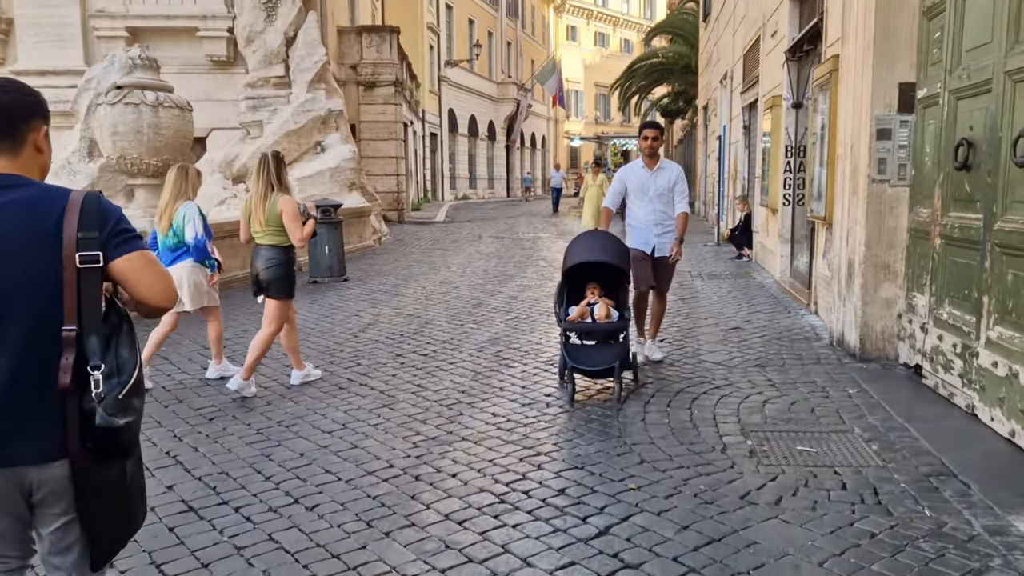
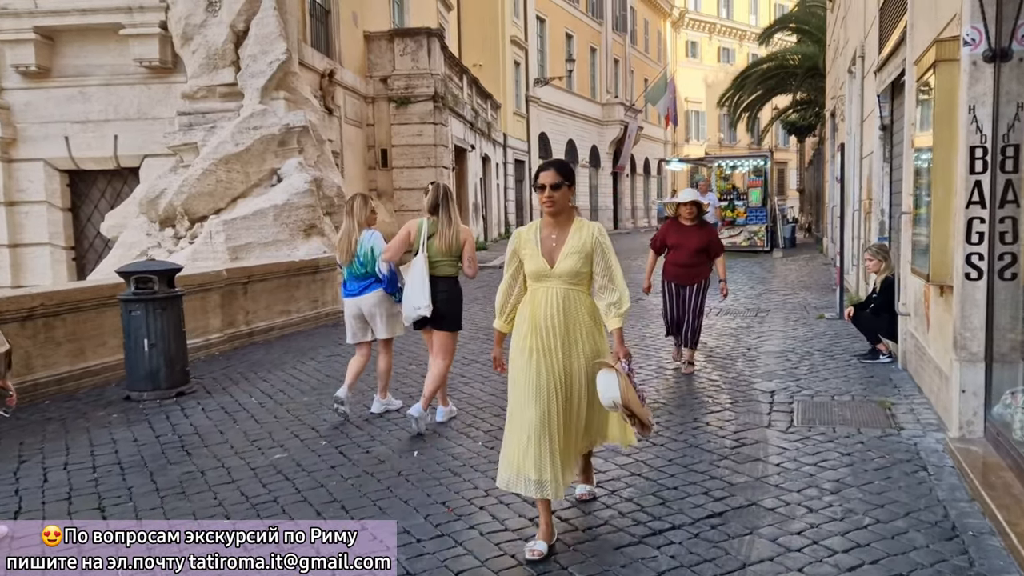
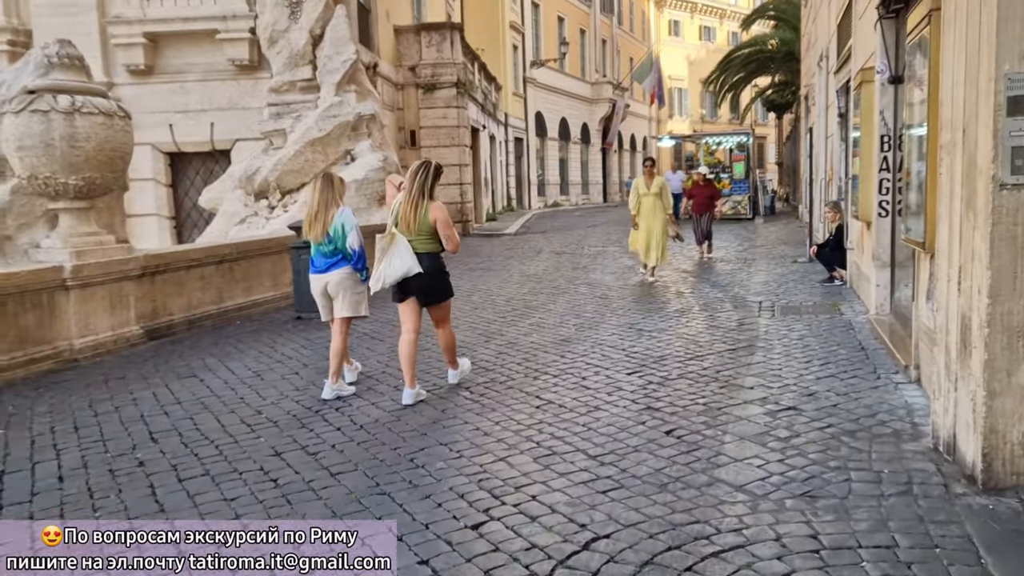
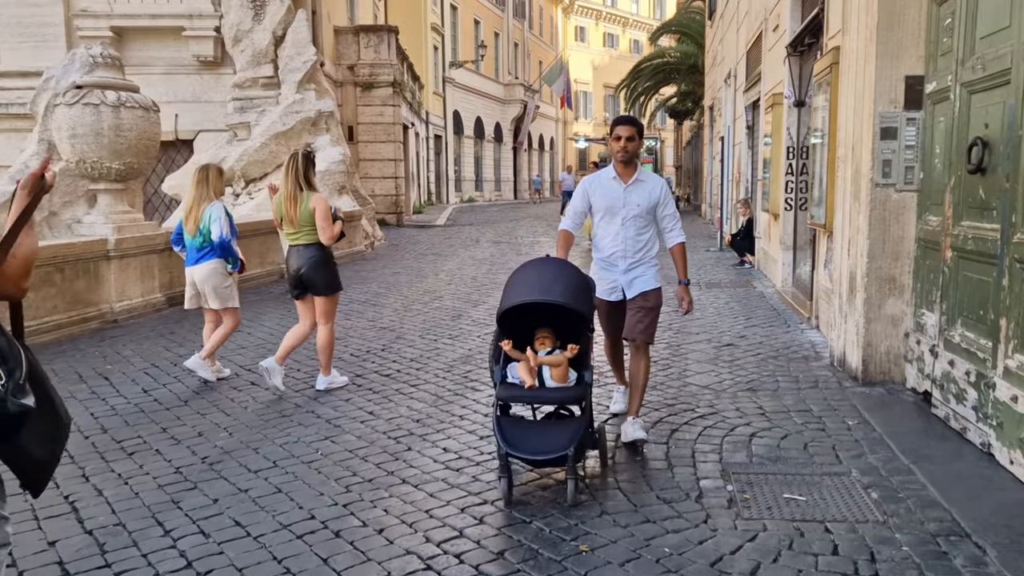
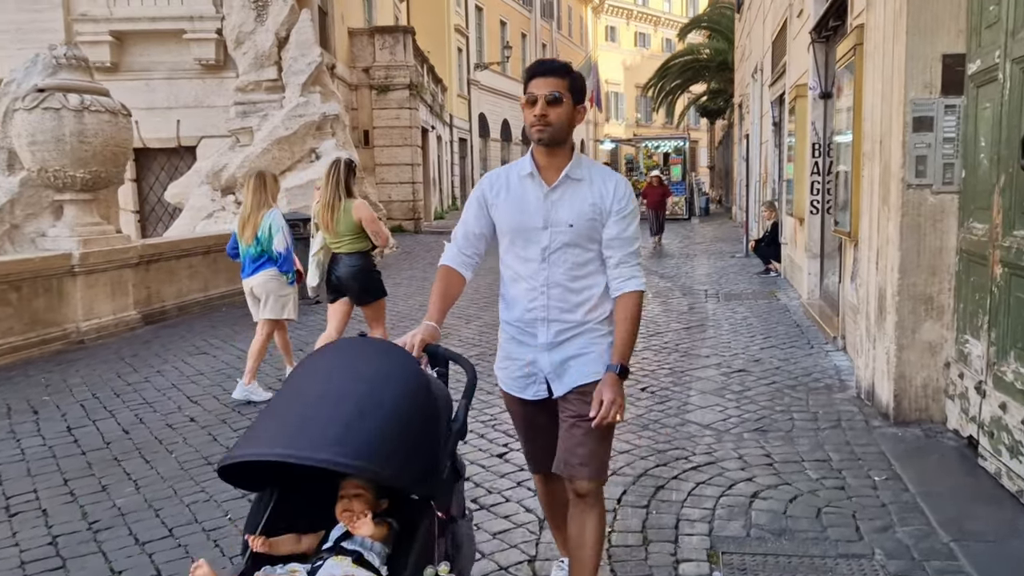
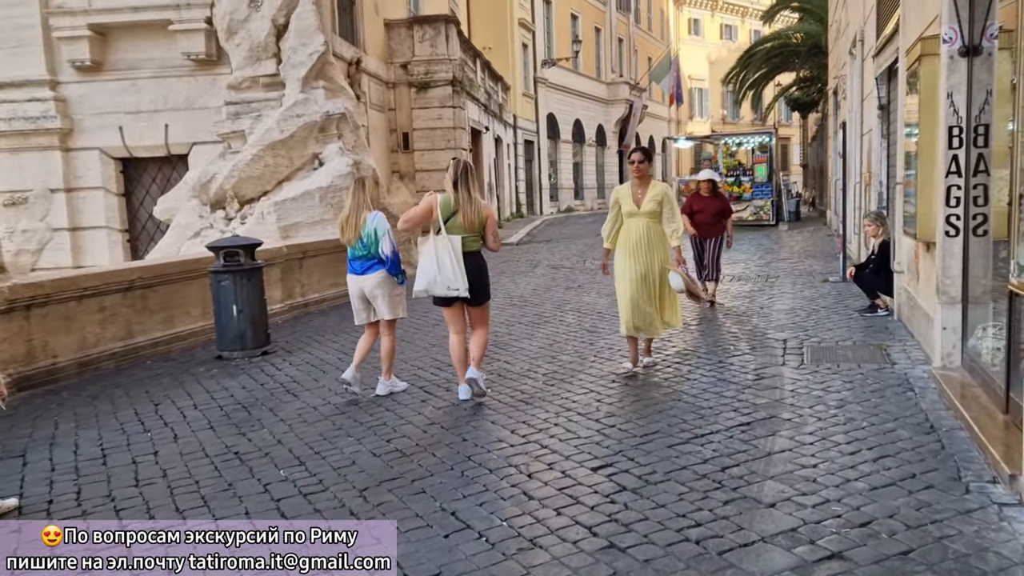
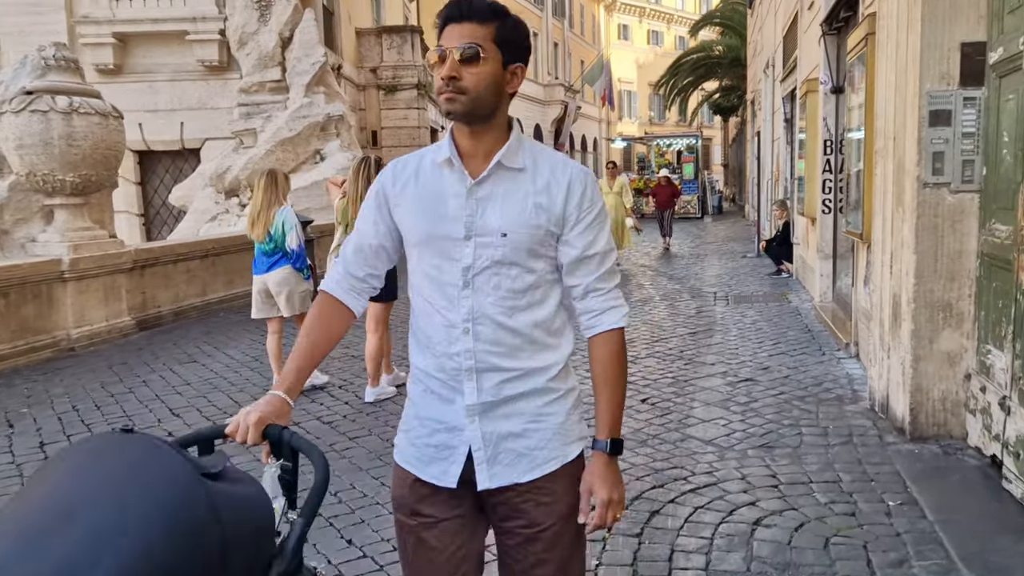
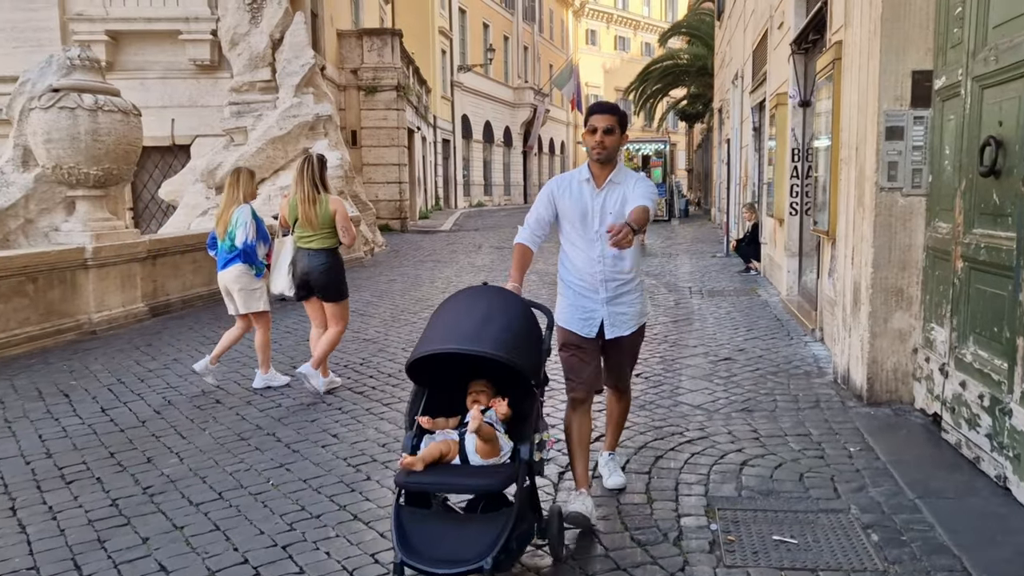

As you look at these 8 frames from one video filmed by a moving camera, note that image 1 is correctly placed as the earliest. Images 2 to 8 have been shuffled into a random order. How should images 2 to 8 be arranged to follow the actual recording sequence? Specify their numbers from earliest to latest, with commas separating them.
4, 8, 5, 7, 3, 6, 2
